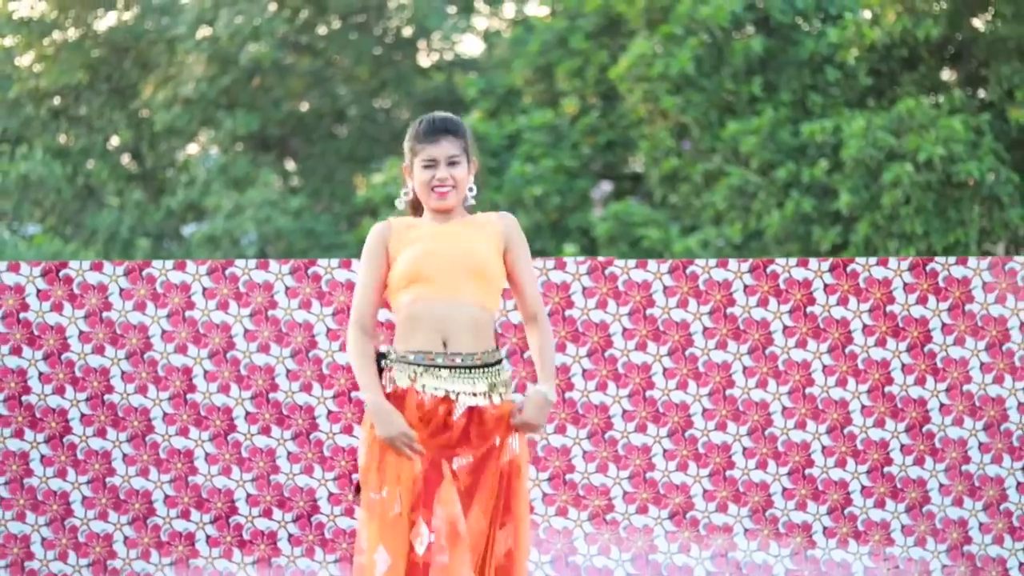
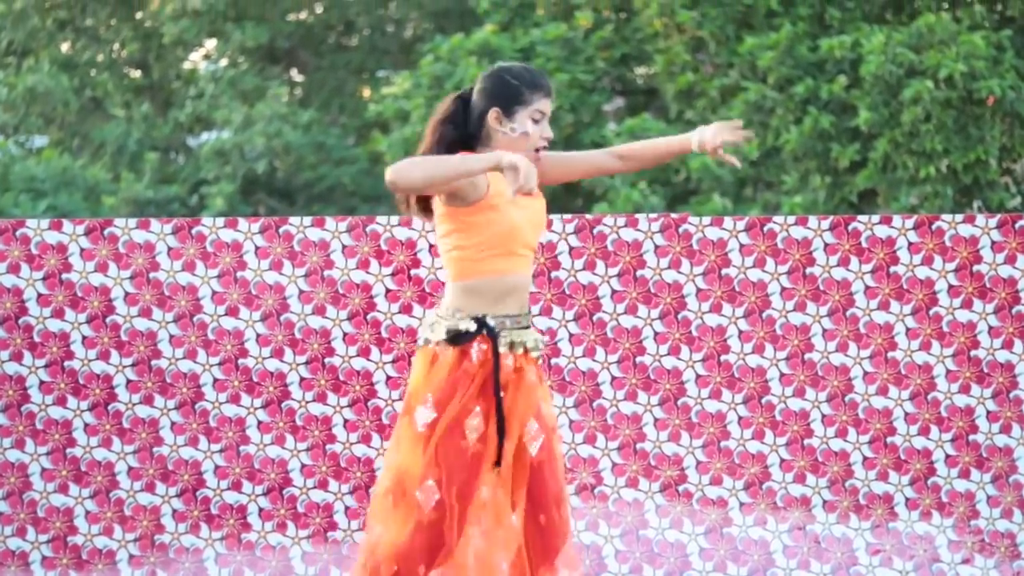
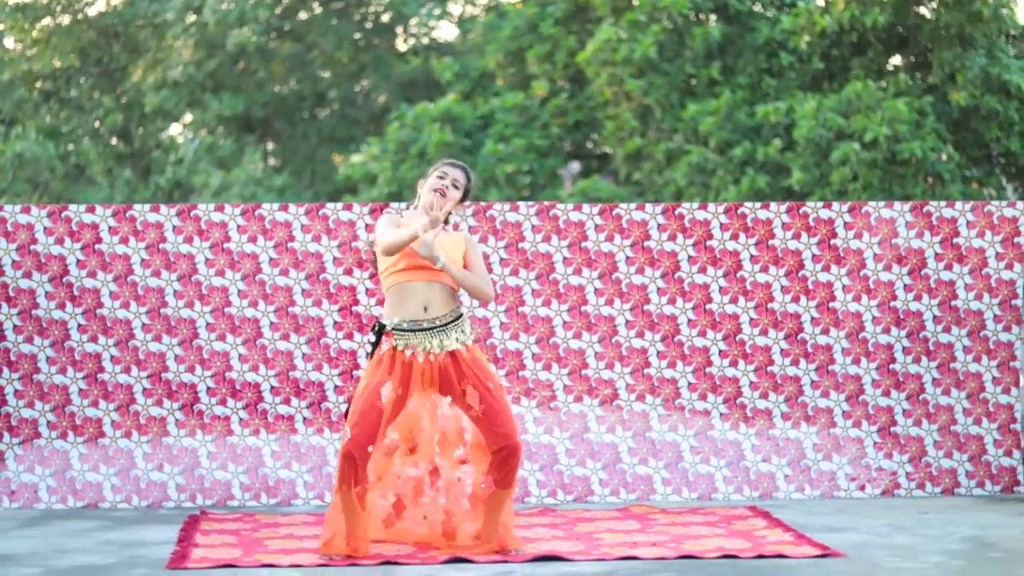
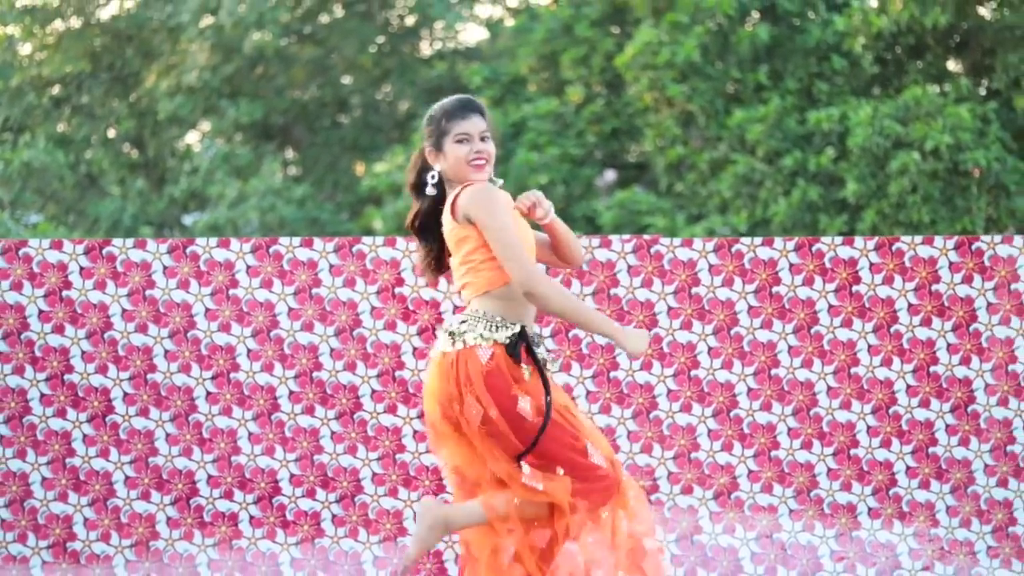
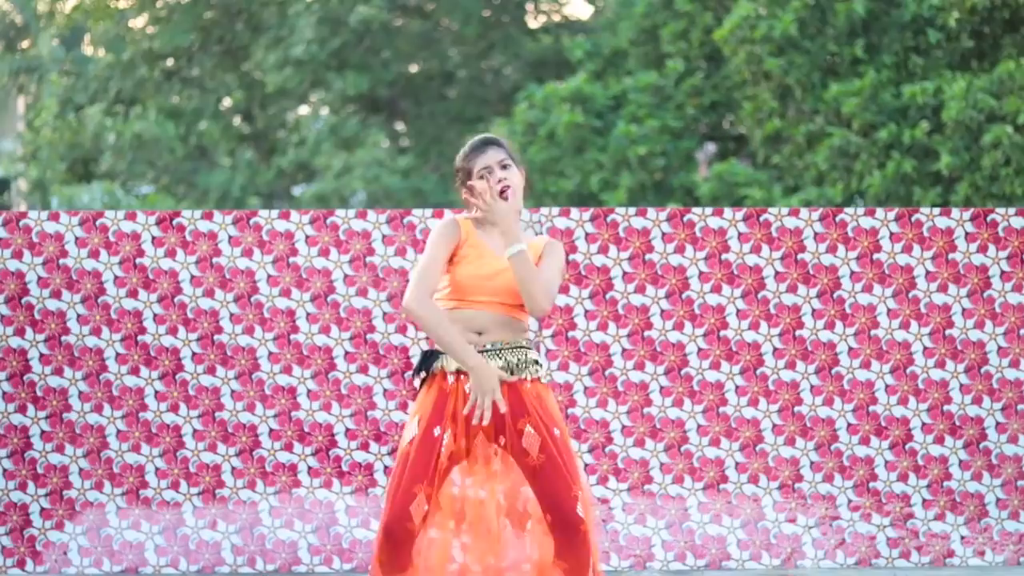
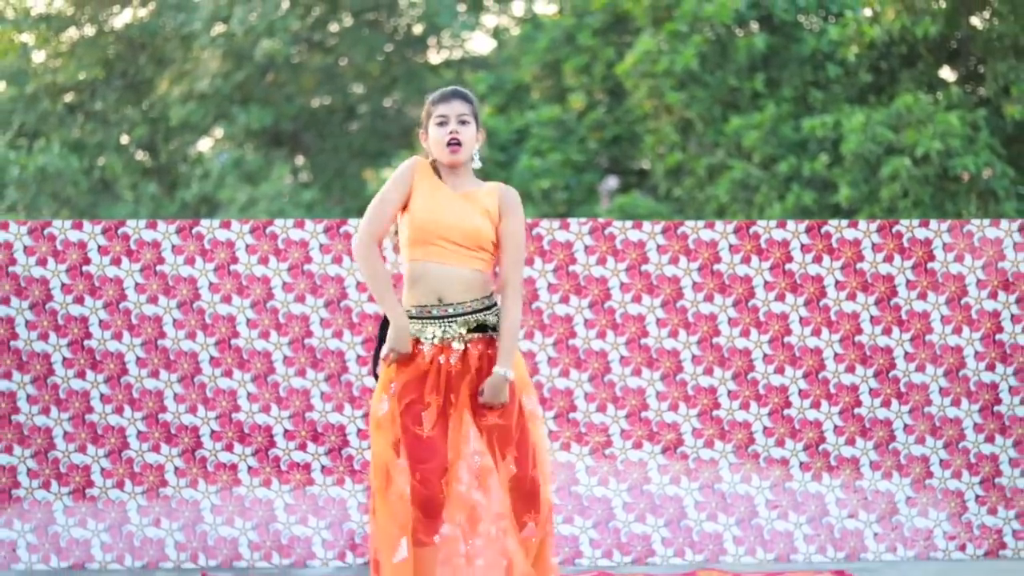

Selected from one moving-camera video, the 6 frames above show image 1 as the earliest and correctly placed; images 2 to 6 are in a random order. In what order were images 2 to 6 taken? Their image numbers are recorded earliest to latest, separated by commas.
6, 2, 4, 3, 5
